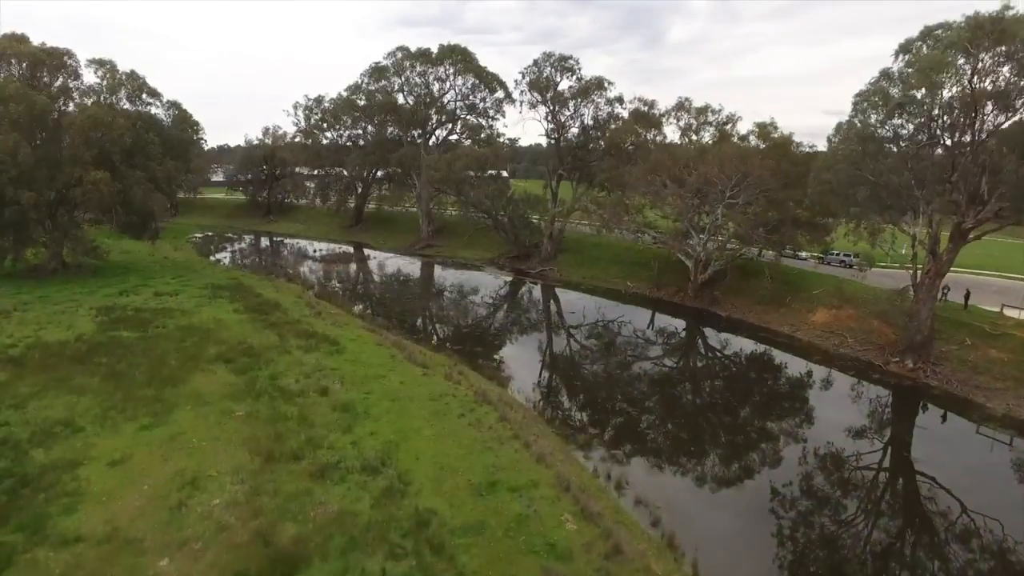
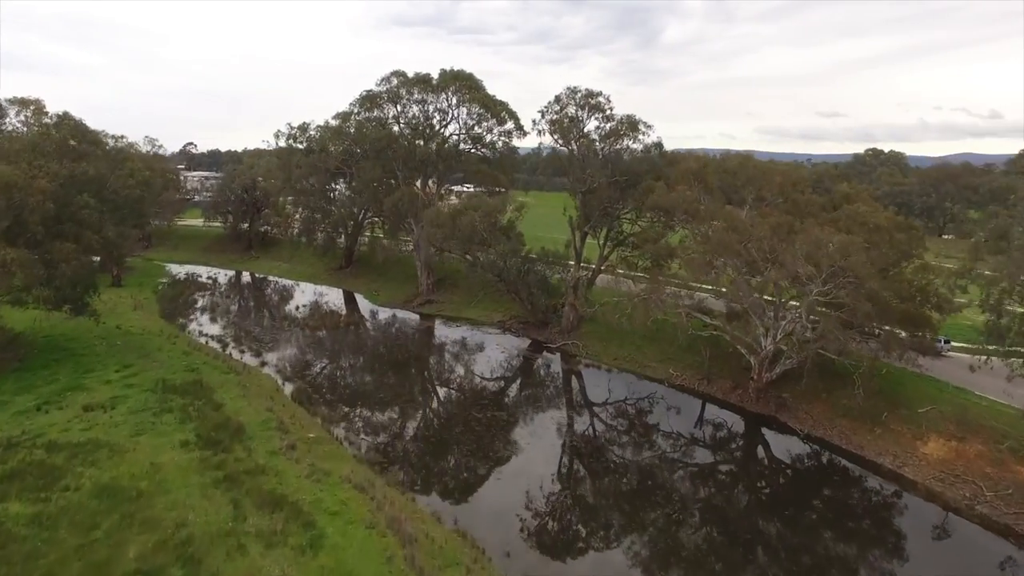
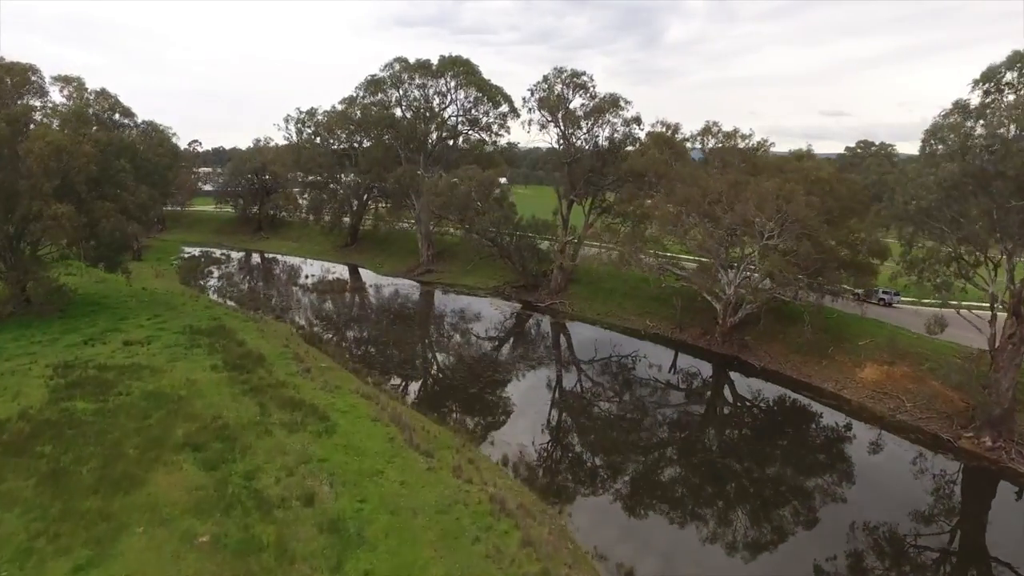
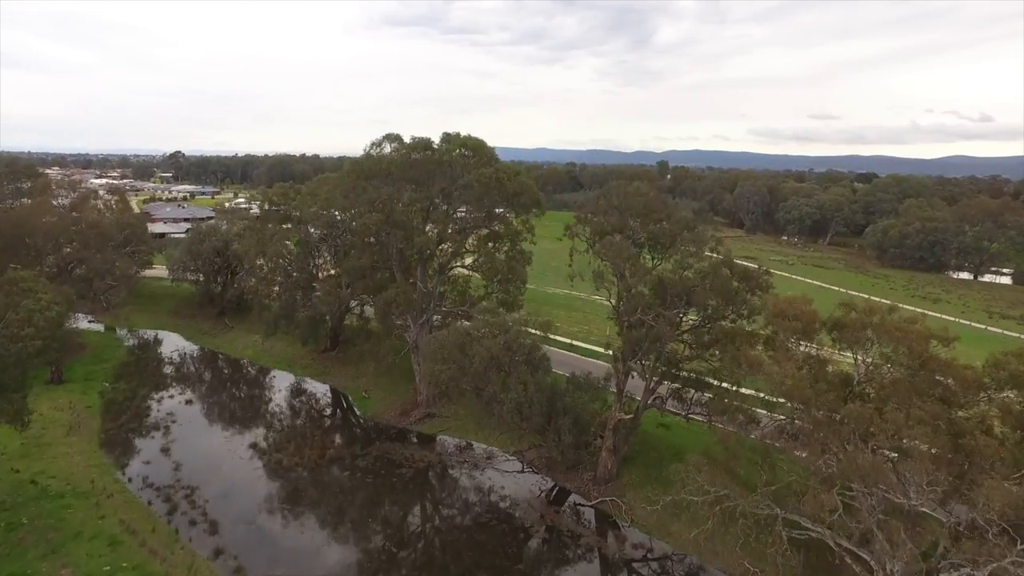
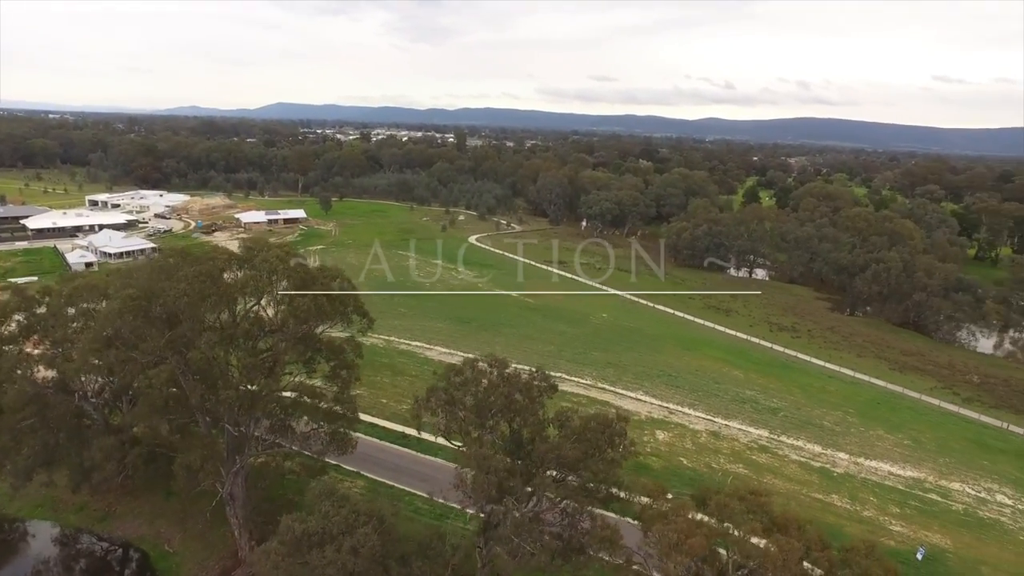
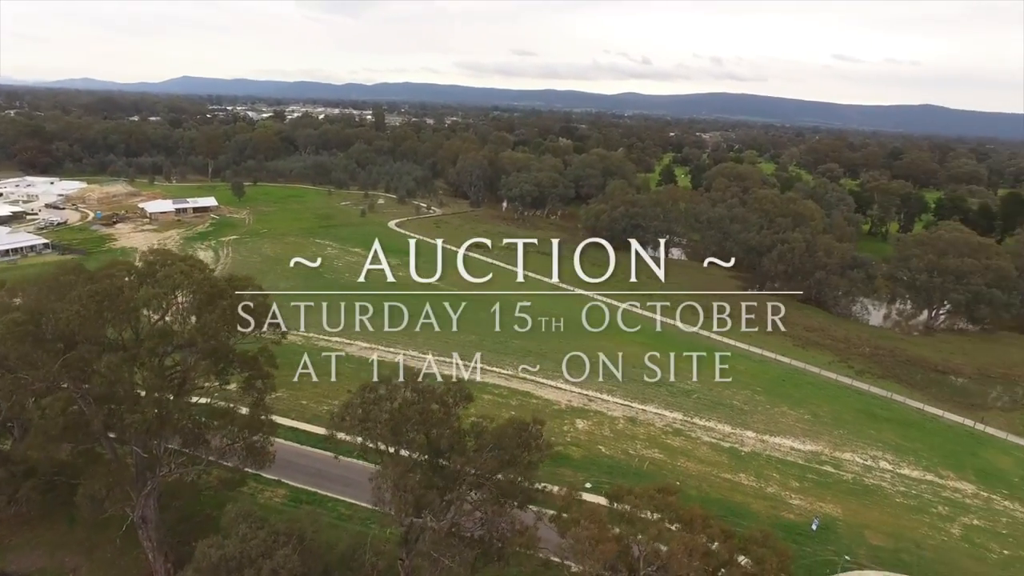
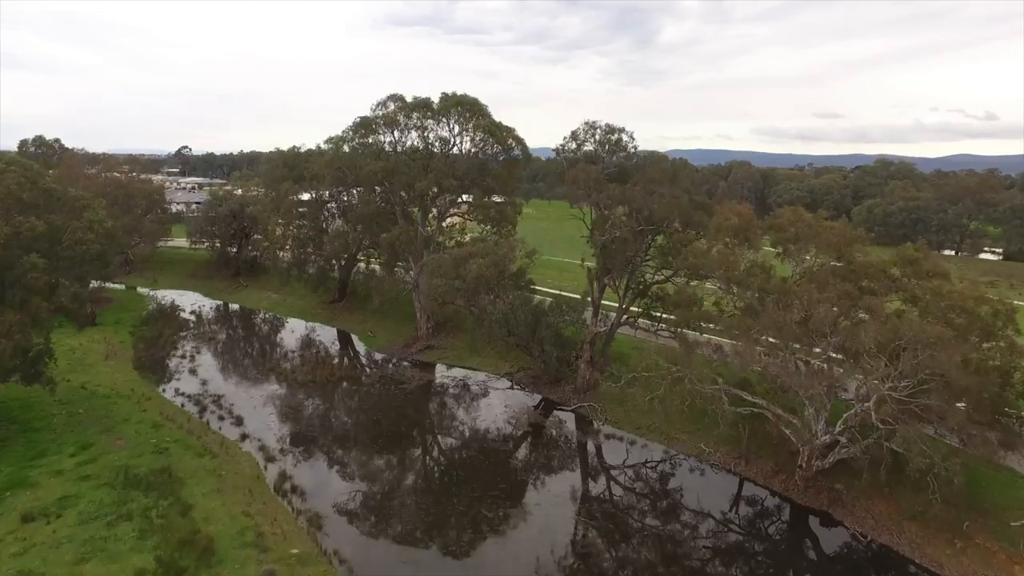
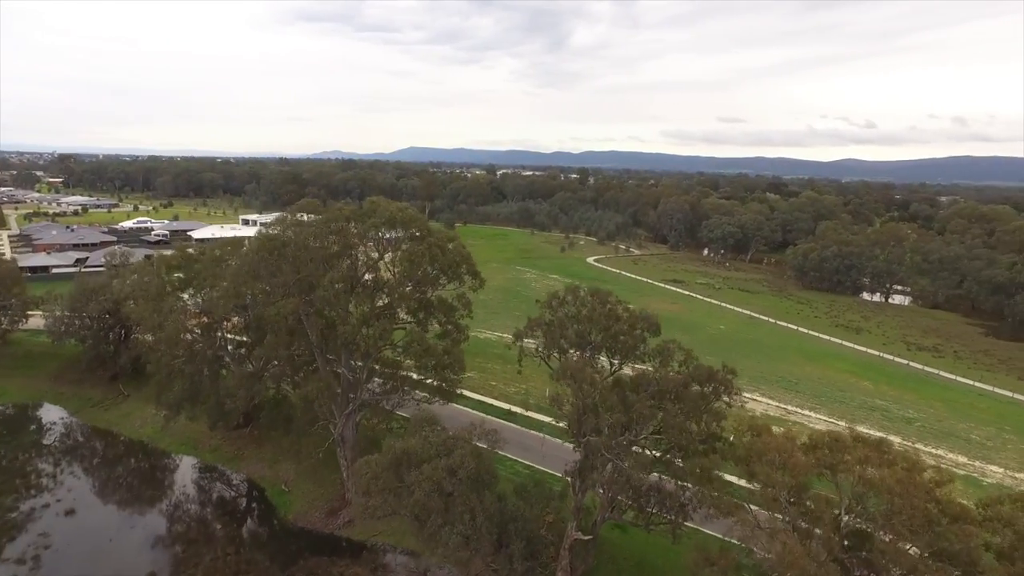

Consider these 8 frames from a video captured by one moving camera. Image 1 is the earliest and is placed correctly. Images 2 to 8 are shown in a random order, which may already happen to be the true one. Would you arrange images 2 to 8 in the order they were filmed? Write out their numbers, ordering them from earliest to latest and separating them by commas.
3, 2, 7, 4, 8, 5, 6
